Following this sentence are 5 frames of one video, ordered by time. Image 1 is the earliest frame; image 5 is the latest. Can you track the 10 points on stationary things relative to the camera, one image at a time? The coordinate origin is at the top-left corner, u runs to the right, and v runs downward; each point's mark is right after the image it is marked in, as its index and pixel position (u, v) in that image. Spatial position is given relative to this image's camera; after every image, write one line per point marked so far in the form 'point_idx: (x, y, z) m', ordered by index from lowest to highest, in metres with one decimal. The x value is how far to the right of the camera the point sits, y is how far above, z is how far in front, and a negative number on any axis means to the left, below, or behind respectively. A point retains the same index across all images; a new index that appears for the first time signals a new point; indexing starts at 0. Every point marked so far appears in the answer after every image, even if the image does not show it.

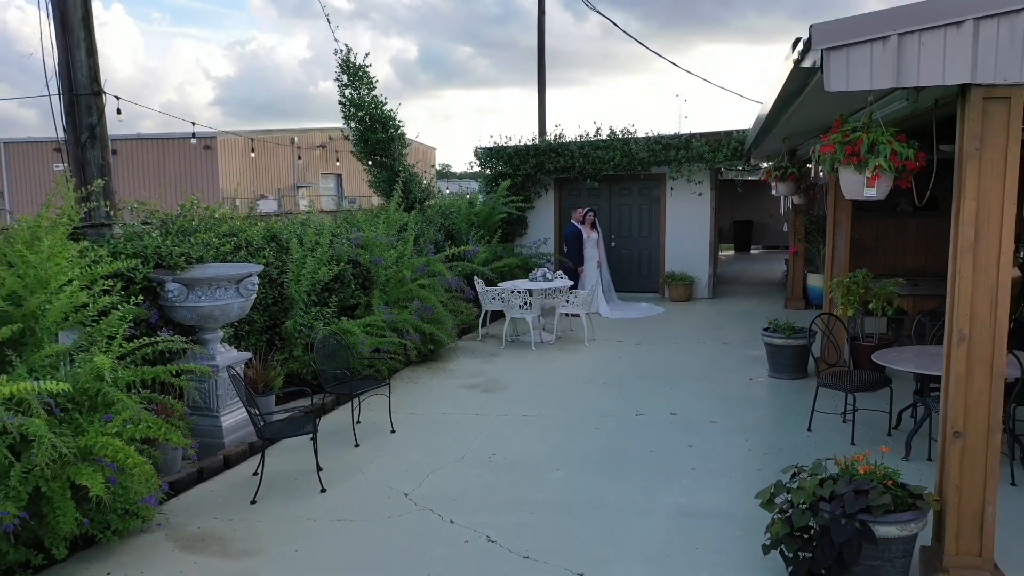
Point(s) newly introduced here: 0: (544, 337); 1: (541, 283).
0: (+0.3, -0.4, +8.0) m
1: (+0.2, 0.0, +8.0) m
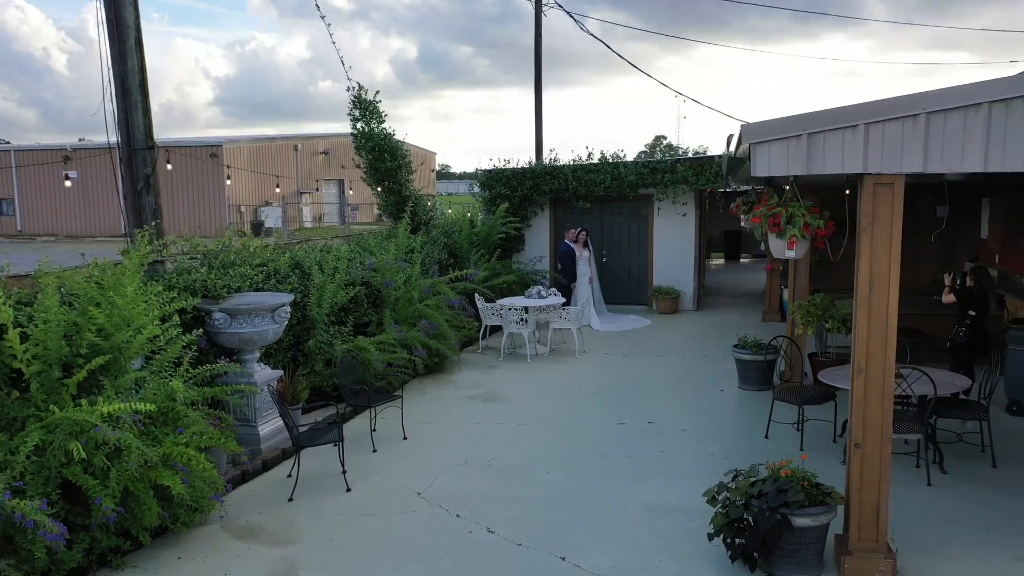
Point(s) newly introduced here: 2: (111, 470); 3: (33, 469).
0: (+0.3, -0.6, +8.7) m
1: (+0.2, -0.1, +8.7) m
2: (-1.5, -0.7, +3.6) m
3: (-1.8, -0.7, +3.5) m
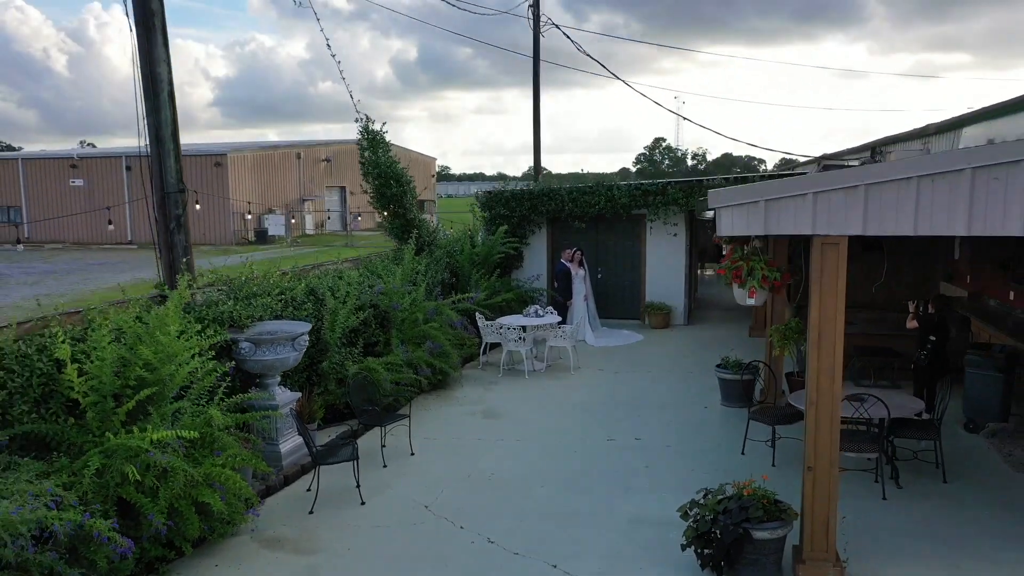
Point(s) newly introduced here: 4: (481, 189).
0: (+0.2, -0.8, +9.2) m
1: (+0.2, -0.3, +9.3) m
2: (-1.6, -0.9, +4.2) m
3: (-1.8, -0.8, +4.0) m
4: (-0.4, +1.2, +11.7) m
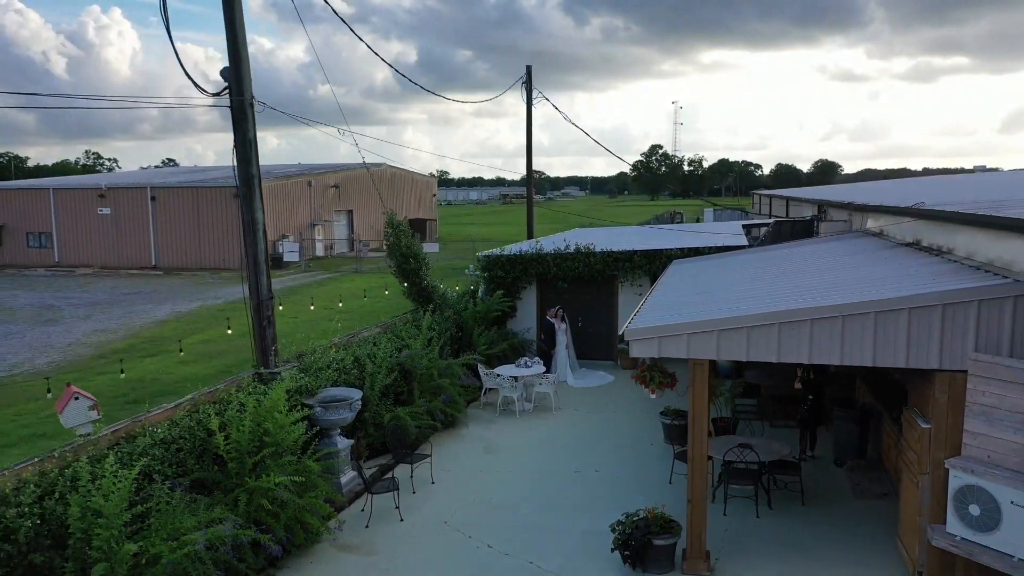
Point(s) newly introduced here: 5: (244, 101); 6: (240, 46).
0: (+0.2, -1.5, +11.6) m
1: (+0.1, -1.0, +11.7) m
2: (-1.6, -1.6, +6.6) m
3: (-1.8, -1.5, +6.4) m
4: (-0.5, +0.5, +14.2) m
5: (-2.3, +1.6, +8.0) m
6: (-2.3, +2.0, +7.9) m
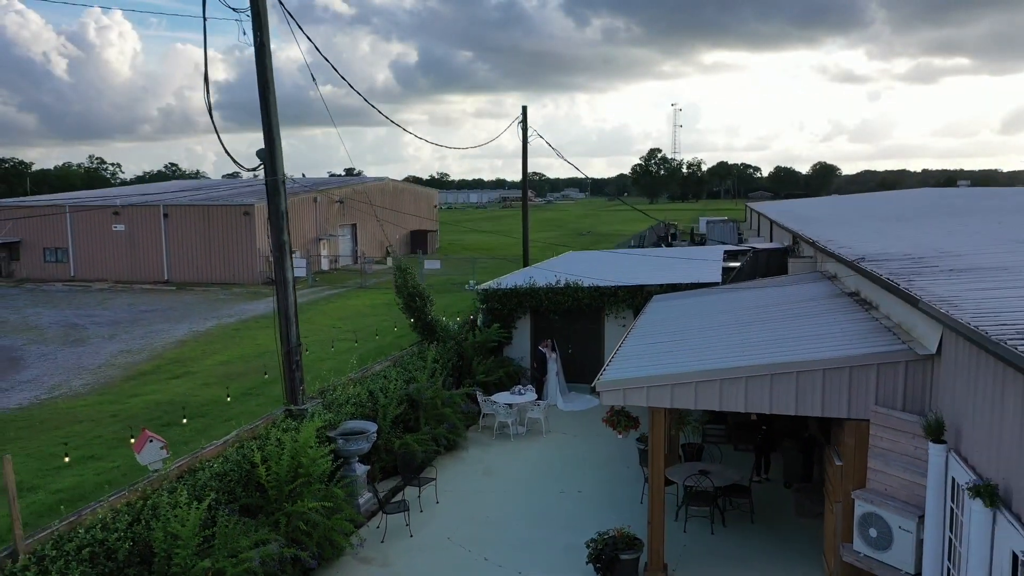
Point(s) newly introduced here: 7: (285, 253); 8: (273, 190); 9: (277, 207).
0: (+0.1, -2.0, +13.0) m
1: (+0.1, -1.5, +13.1) m
2: (-1.7, -2.1, +8.0) m
3: (-1.9, -2.0, +7.8) m
4: (-0.5, 0.0, +15.5) m
5: (-2.3, +1.1, +9.4) m
6: (-2.3, +1.5, +9.3) m
7: (-2.3, +0.4, +9.4) m
8: (-2.4, +1.0, +9.3) m
9: (-2.3, +0.8, +9.3) m
